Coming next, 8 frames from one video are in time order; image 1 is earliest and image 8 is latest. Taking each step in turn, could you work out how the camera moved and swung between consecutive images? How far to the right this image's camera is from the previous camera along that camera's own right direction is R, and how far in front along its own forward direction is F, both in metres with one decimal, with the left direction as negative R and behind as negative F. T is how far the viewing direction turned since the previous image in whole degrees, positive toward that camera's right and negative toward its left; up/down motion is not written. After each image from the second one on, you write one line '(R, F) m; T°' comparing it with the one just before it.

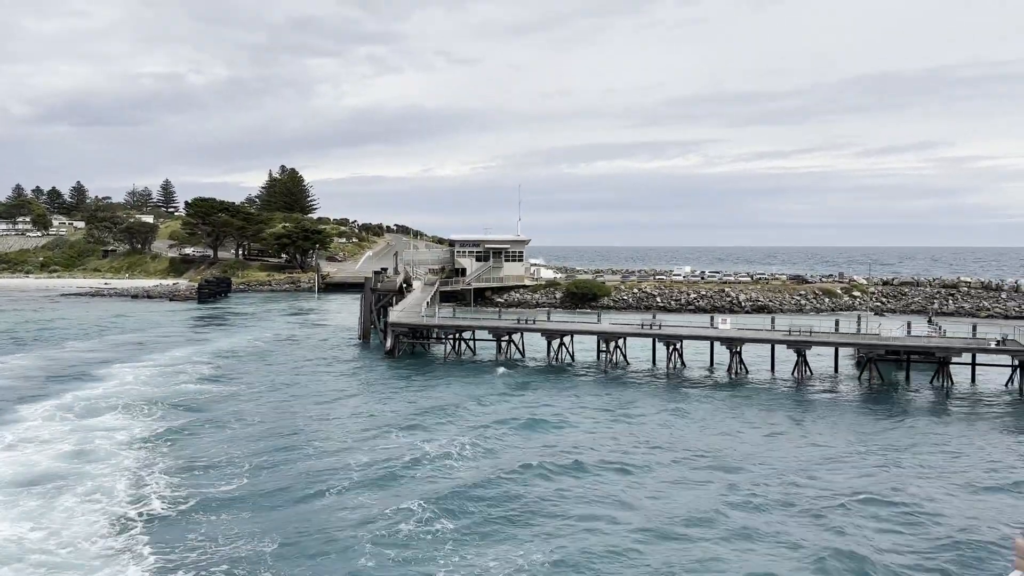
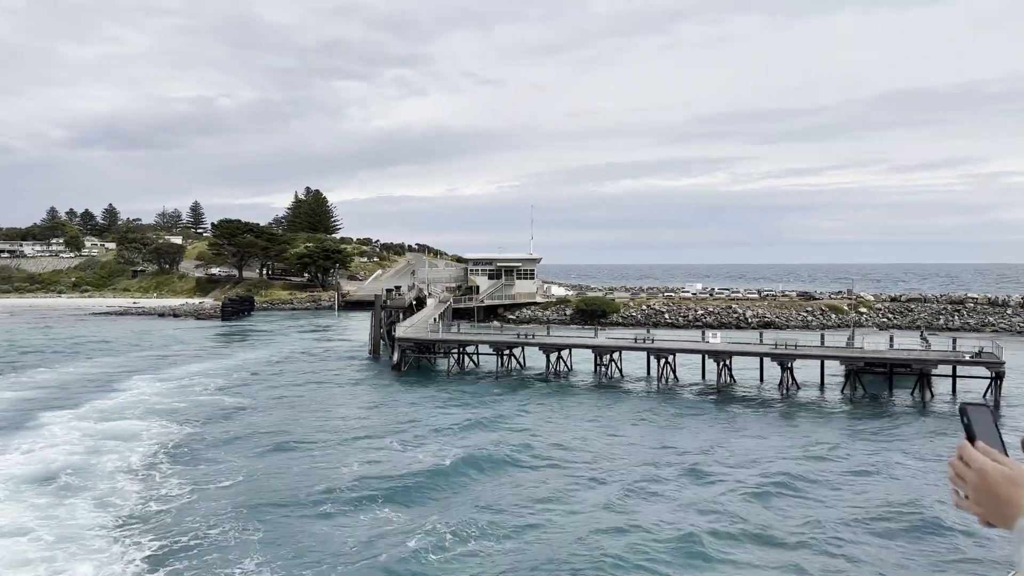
(+1.3, -1.7) m; -2°
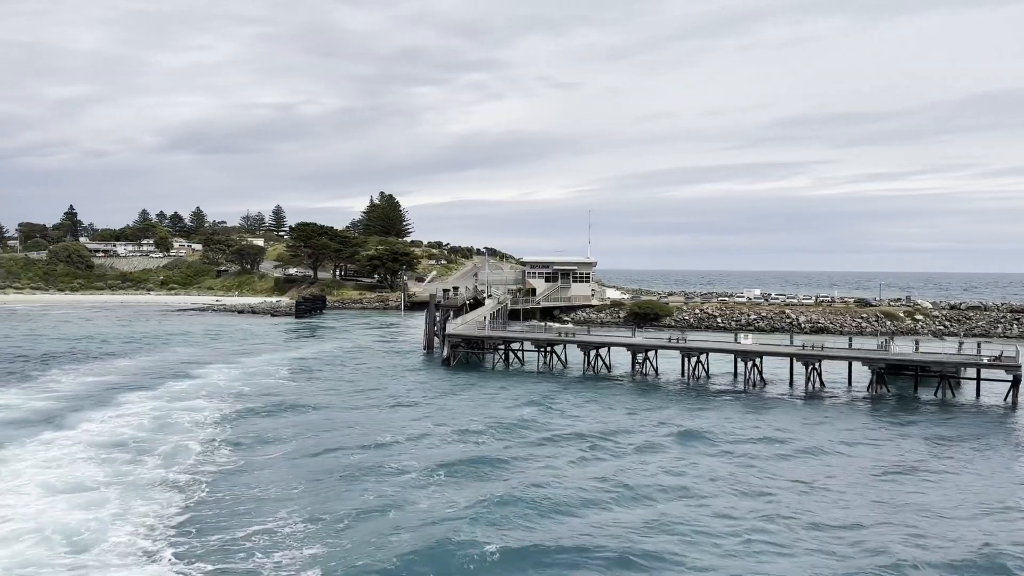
(+1.6, -2.4) m; -5°
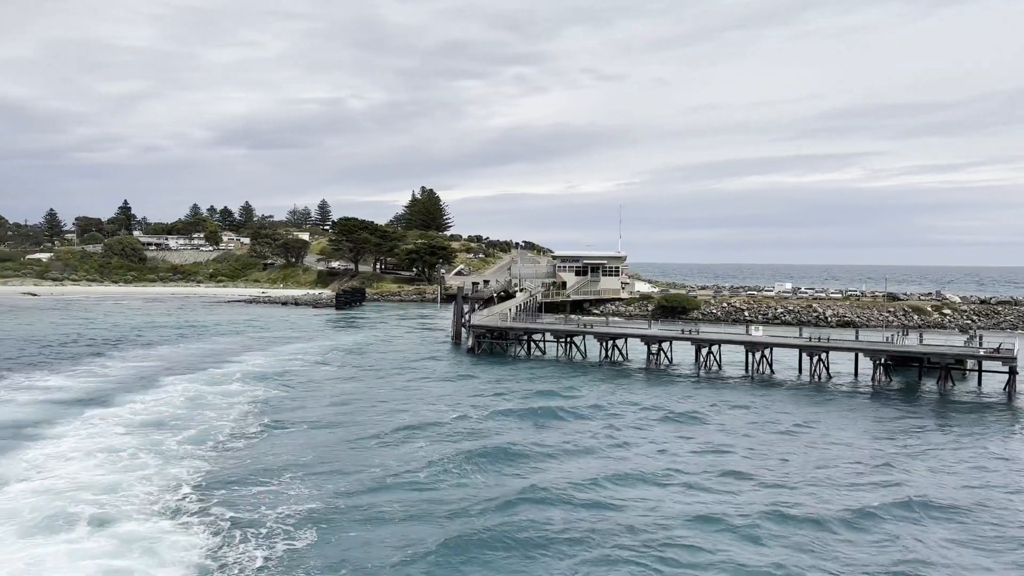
(+1.3, -2.0) m; -3°
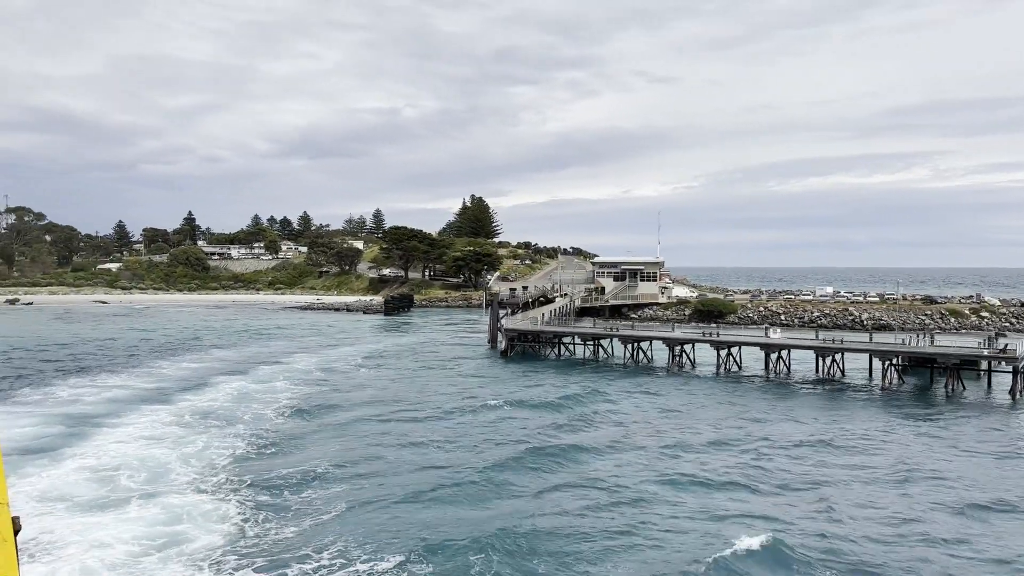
(+1.5, -2.4) m; -4°
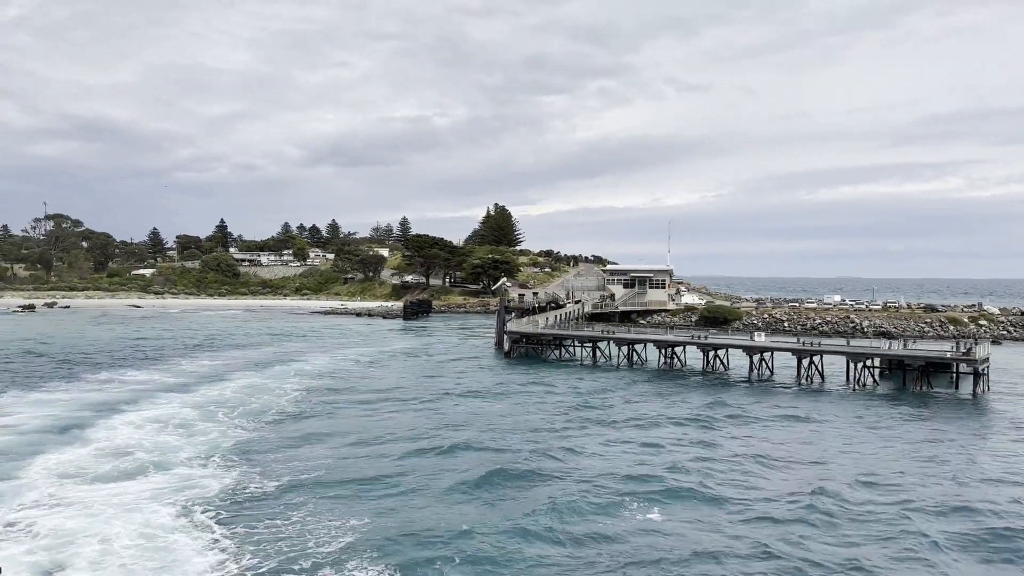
(+1.6, -2.9) m; -2°
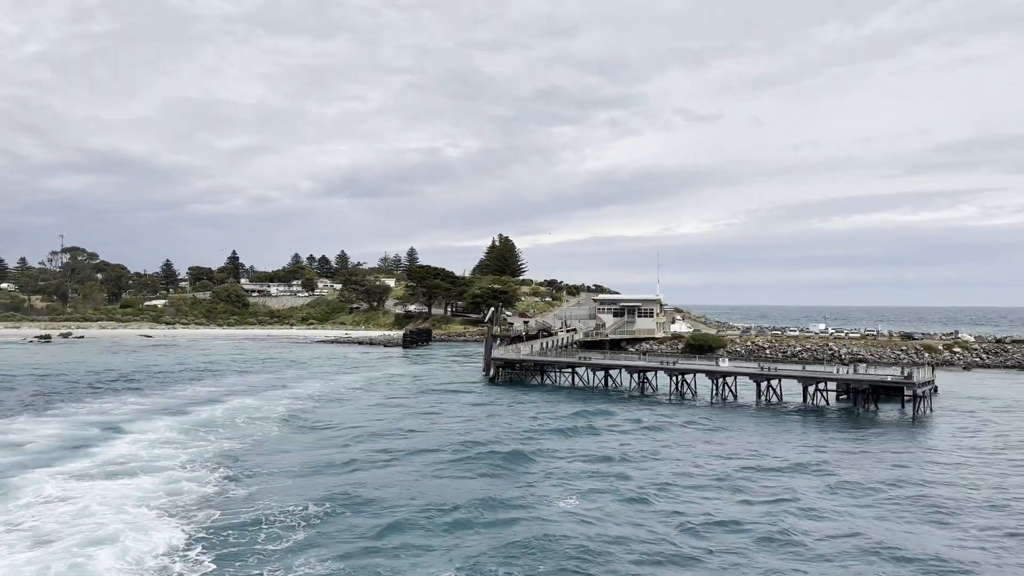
(+1.9, -3.2) m; -1°
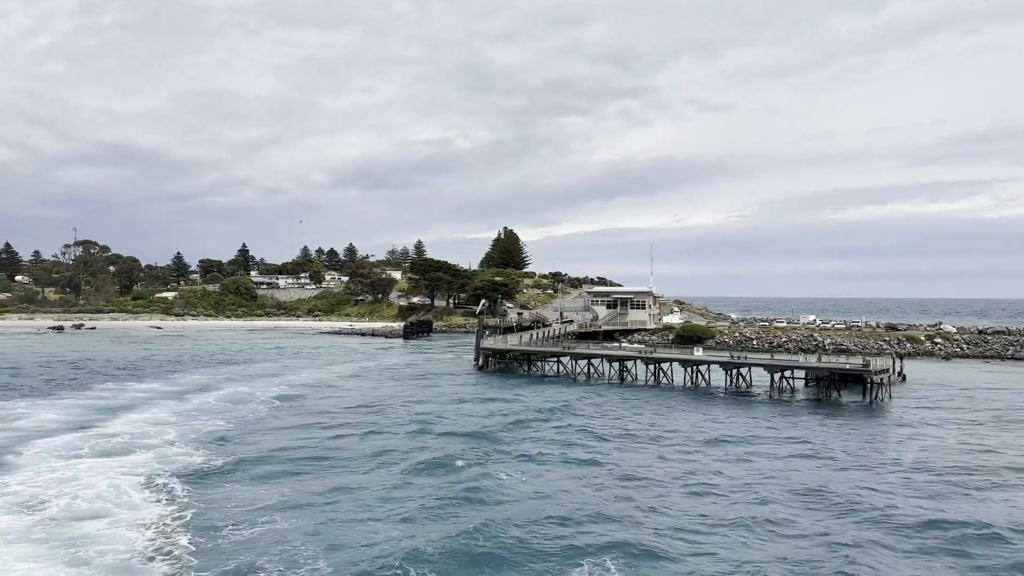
(+1.6, -2.4) m; -1°
